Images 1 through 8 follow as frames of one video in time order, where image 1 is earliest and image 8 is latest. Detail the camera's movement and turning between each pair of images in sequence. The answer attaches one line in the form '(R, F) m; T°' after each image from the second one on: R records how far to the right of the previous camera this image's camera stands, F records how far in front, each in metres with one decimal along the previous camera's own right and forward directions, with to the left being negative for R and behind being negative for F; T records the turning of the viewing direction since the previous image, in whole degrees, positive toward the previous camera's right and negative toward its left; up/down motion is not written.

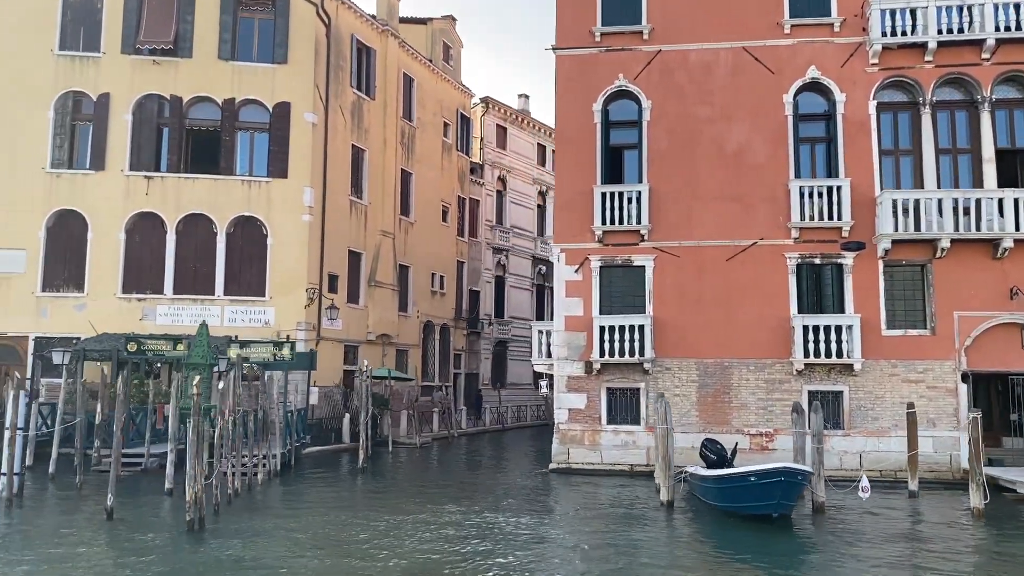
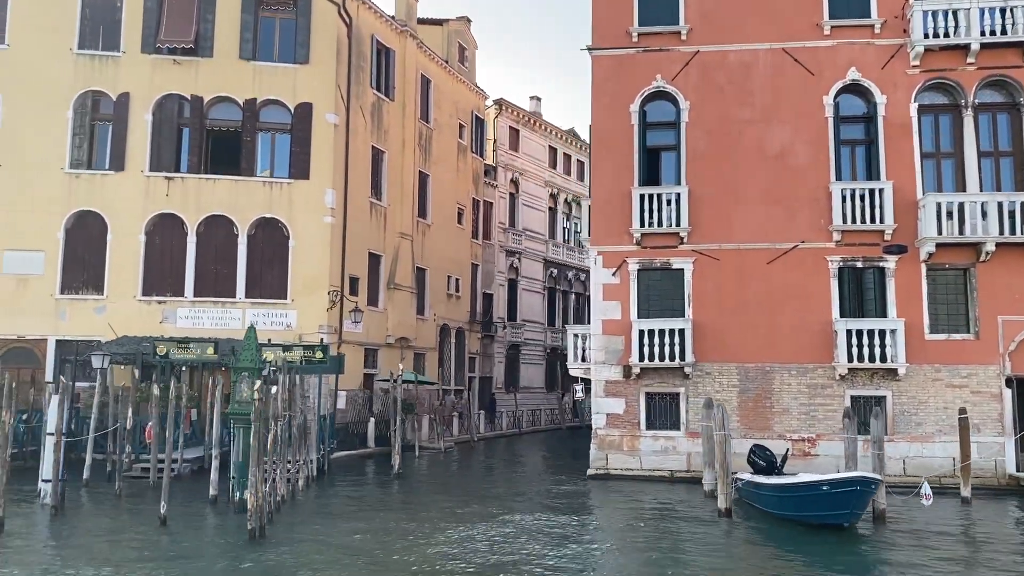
(-0.9, +0.3) m; +1°
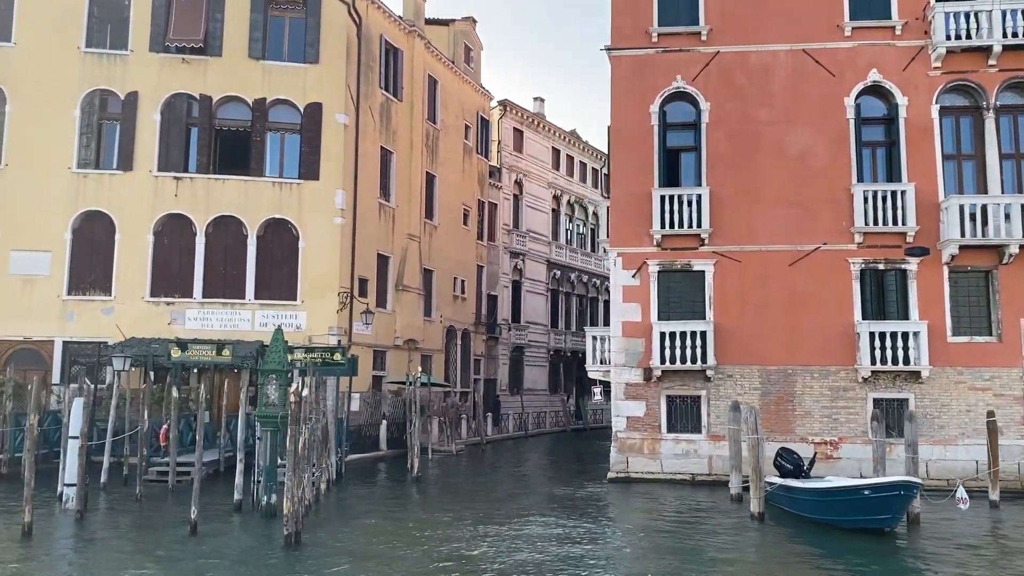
(-0.6, +0.2) m; +1°
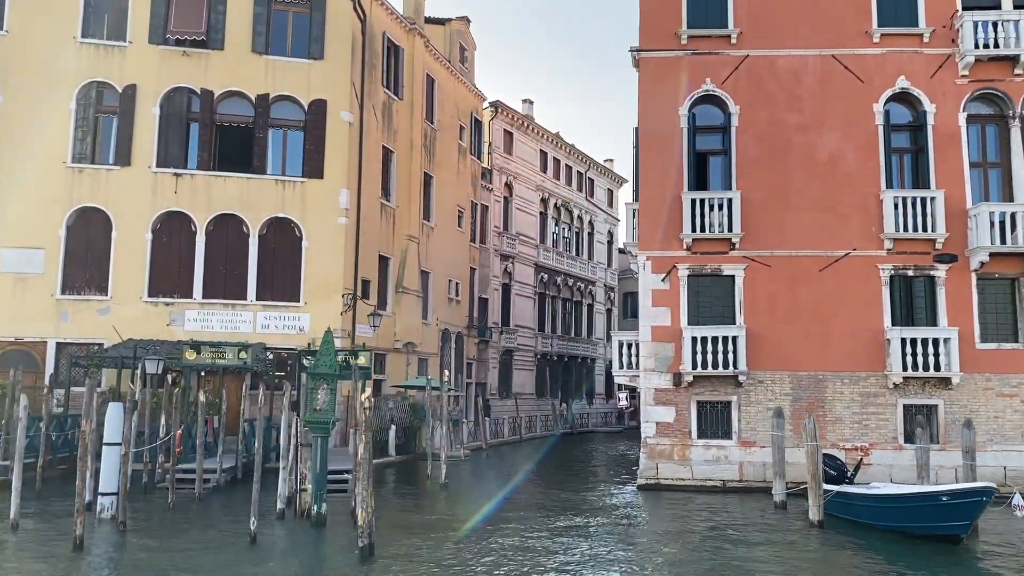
(-1.5, +0.4) m; +3°
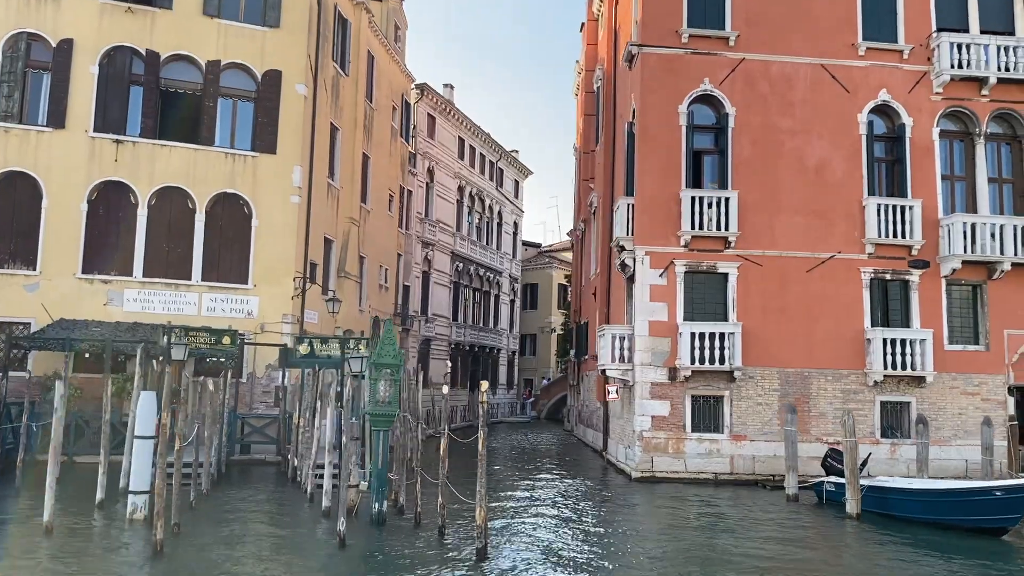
(-3.0, +0.6) m; +10°
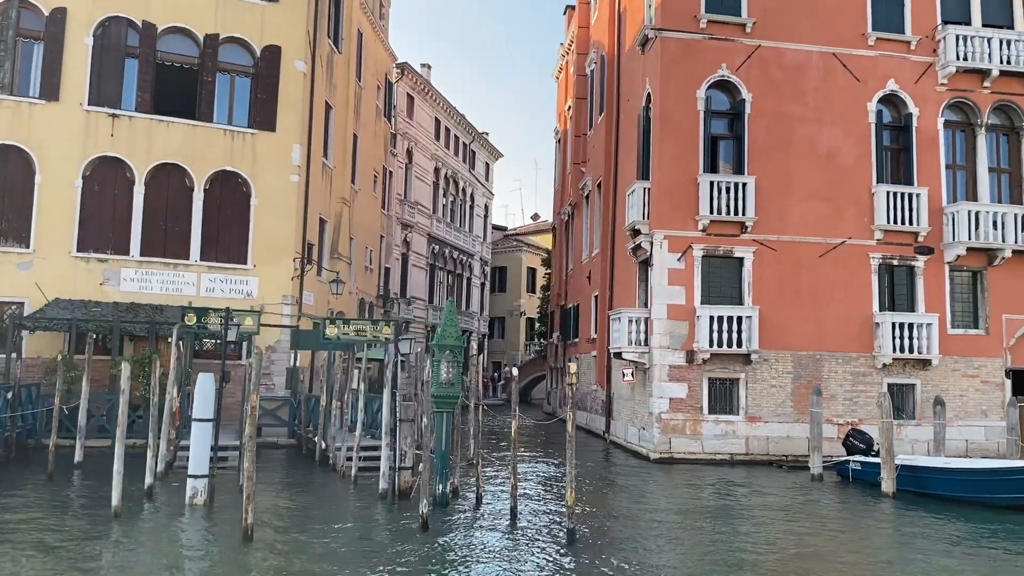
(-1.6, +0.1) m; +4°
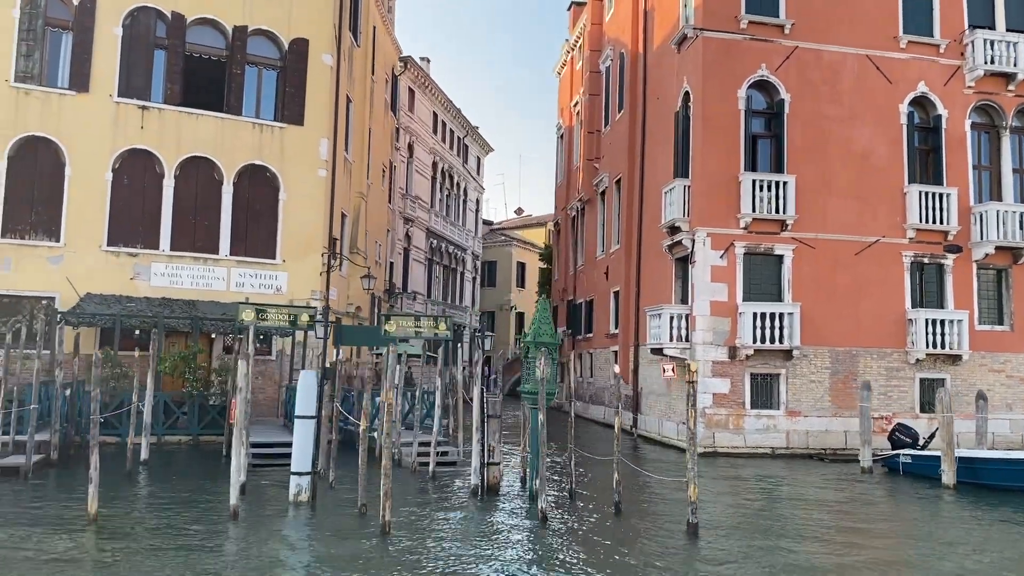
(-1.8, -0.1) m; +3°
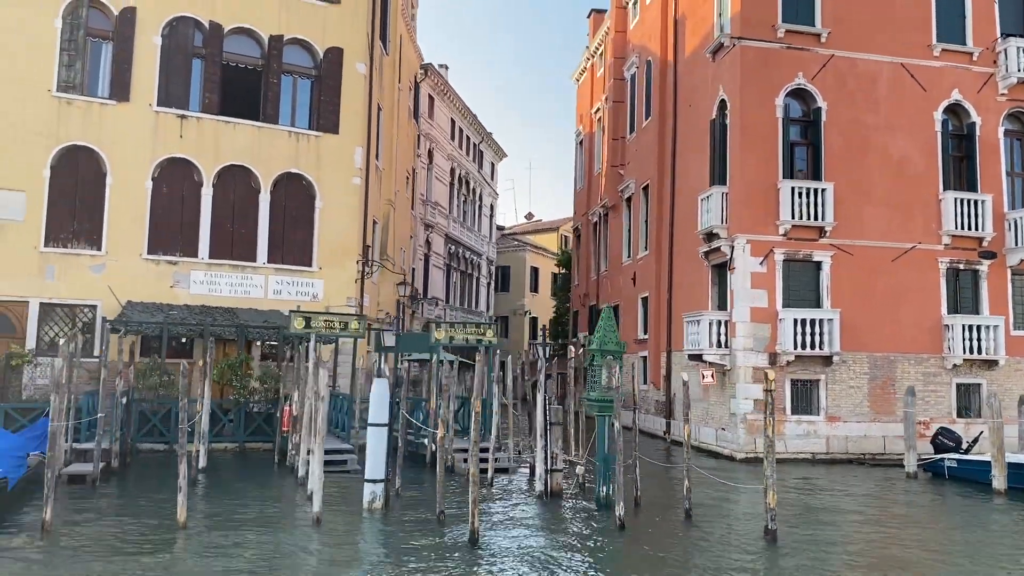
(-0.9, -0.1) m; 0°
